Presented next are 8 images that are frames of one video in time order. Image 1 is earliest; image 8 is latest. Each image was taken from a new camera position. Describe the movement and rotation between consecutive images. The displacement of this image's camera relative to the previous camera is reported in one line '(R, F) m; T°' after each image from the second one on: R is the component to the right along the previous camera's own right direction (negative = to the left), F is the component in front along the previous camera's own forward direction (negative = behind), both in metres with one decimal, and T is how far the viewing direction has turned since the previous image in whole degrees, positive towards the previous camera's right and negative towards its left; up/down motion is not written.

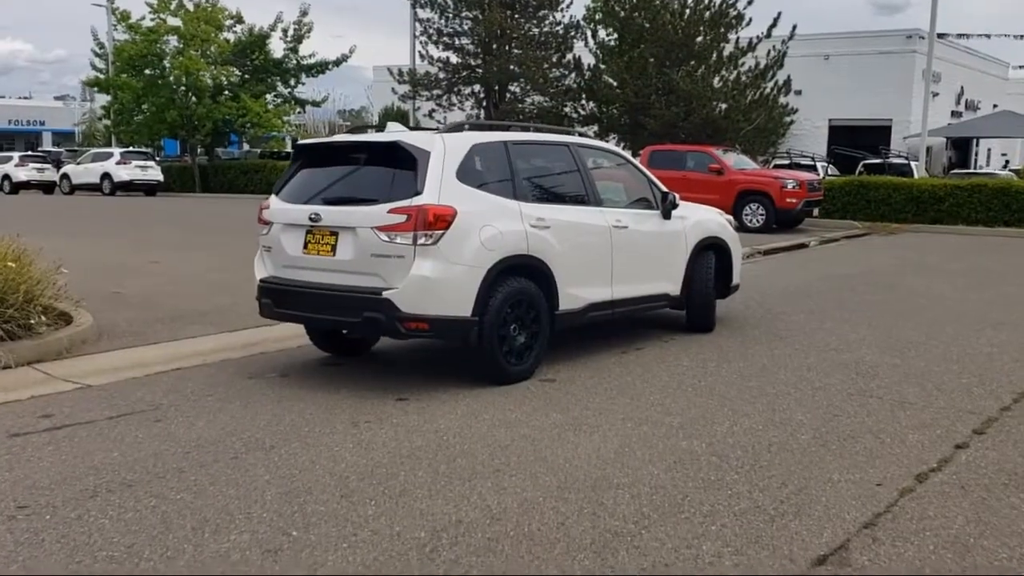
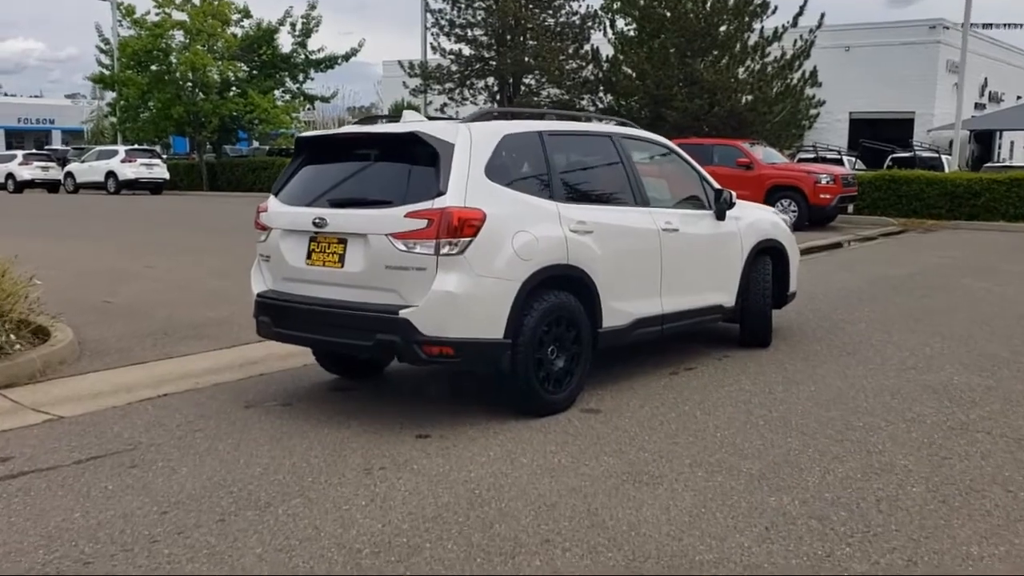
(-0.2, +1.0) m; -1°
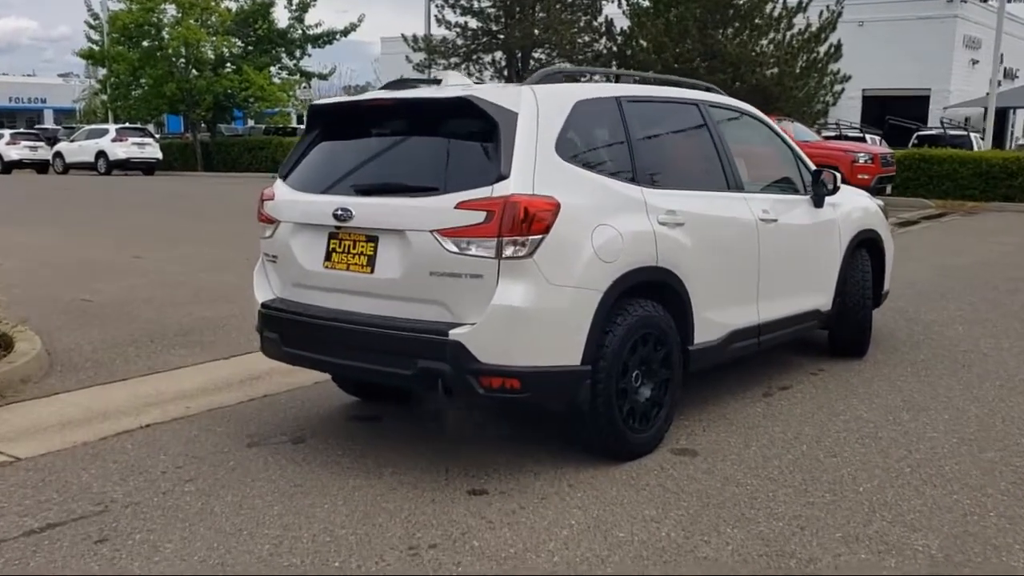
(-0.4, +1.3) m; 0°
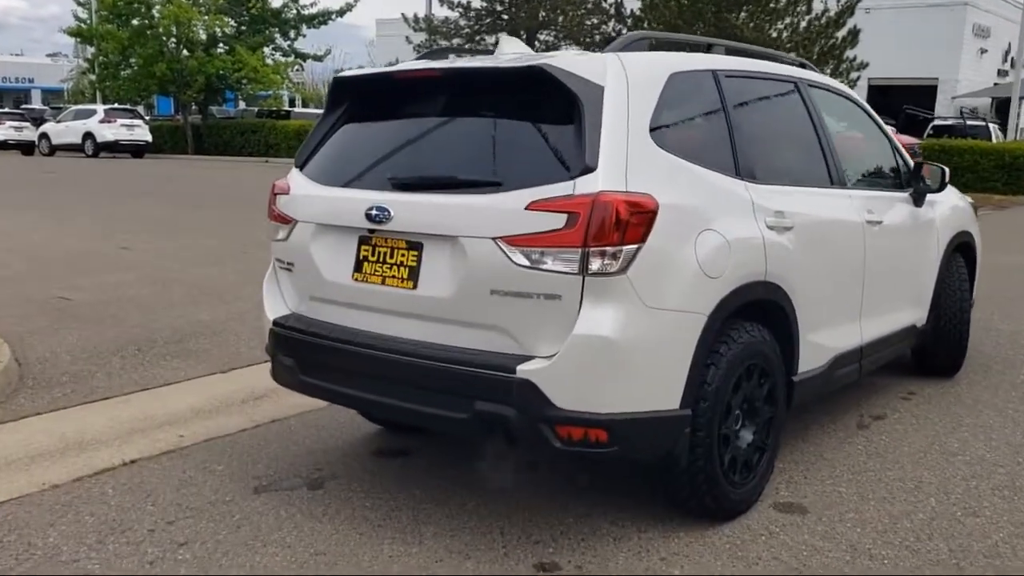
(-0.3, +0.9) m; +1°
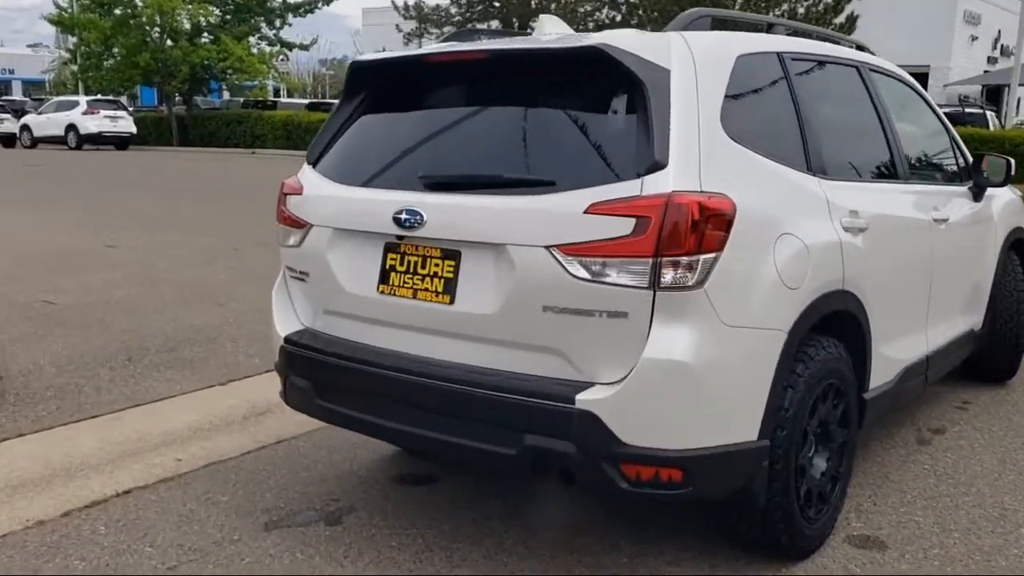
(-0.2, +0.5) m; +1°
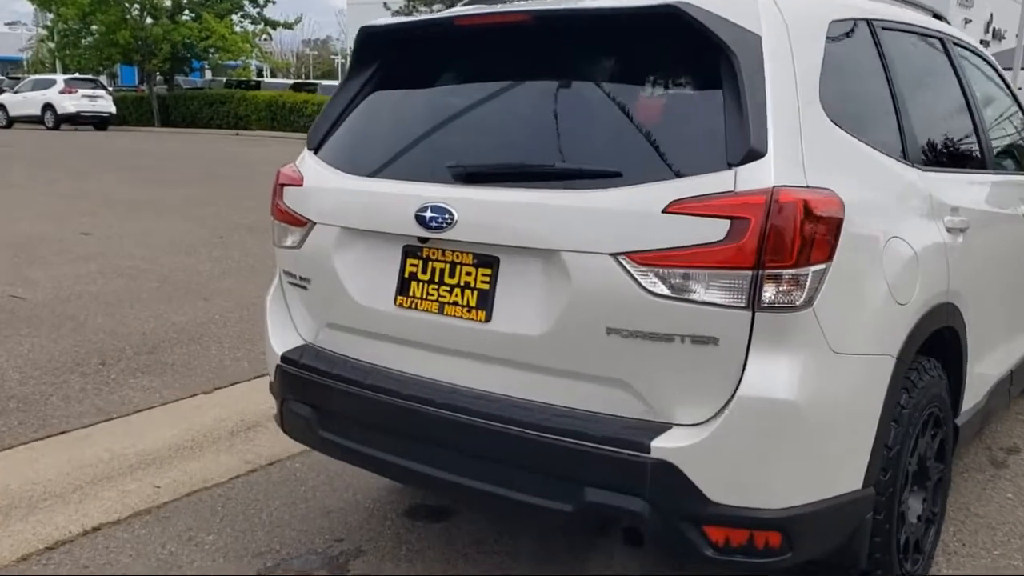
(-0.2, +0.6) m; +1°
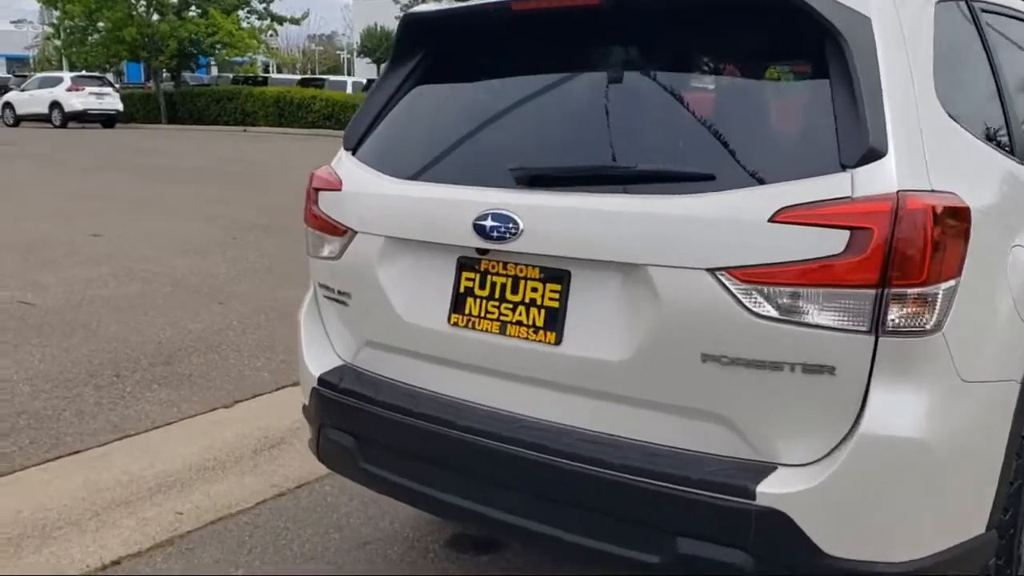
(-0.2, +0.3) m; 0°
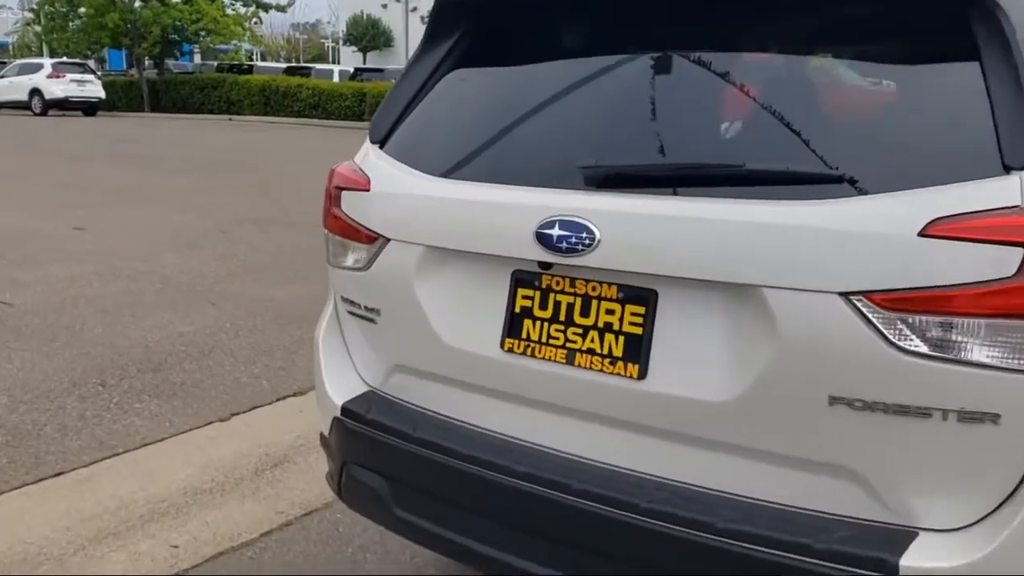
(-0.2, +0.4) m; +1°
